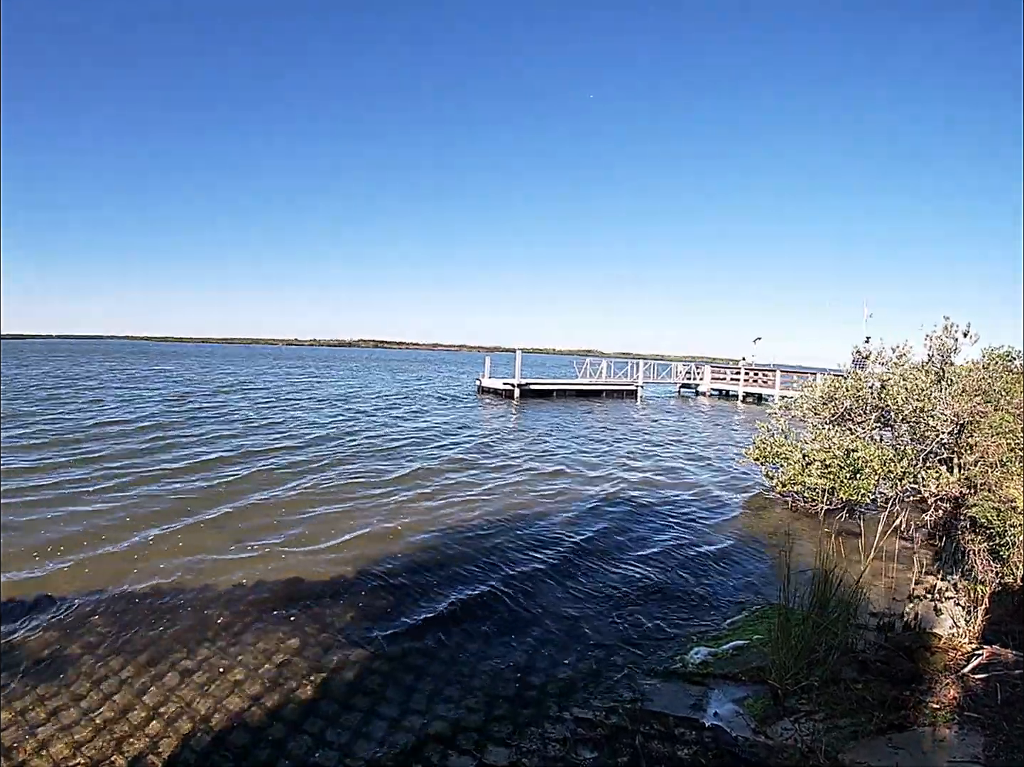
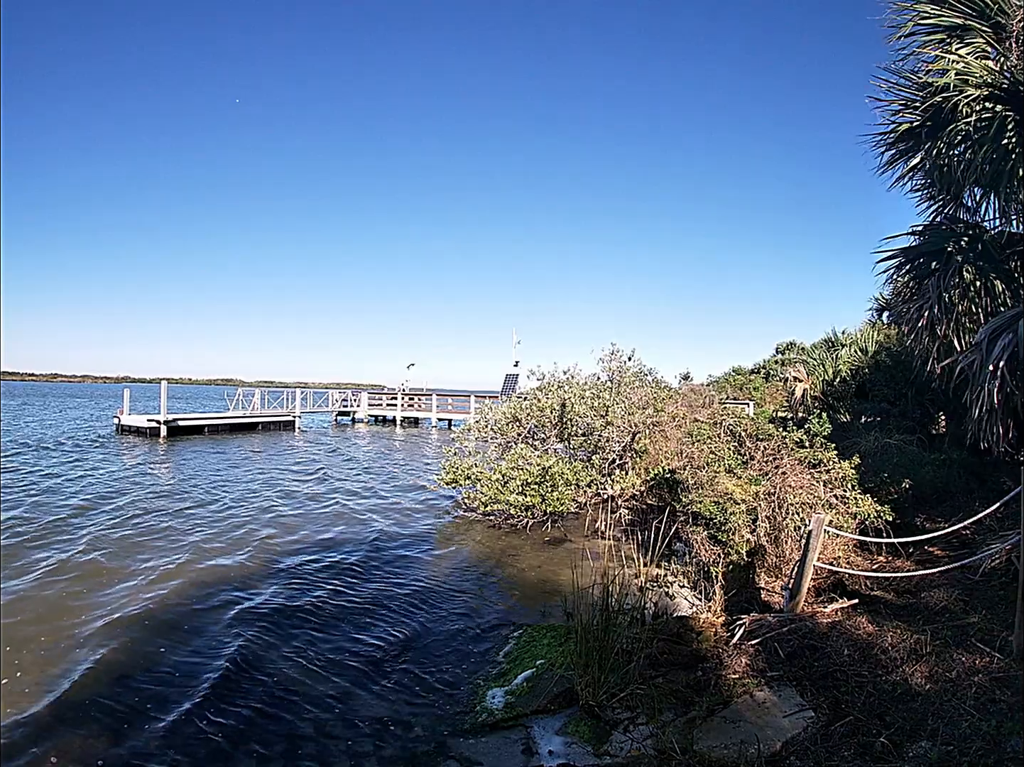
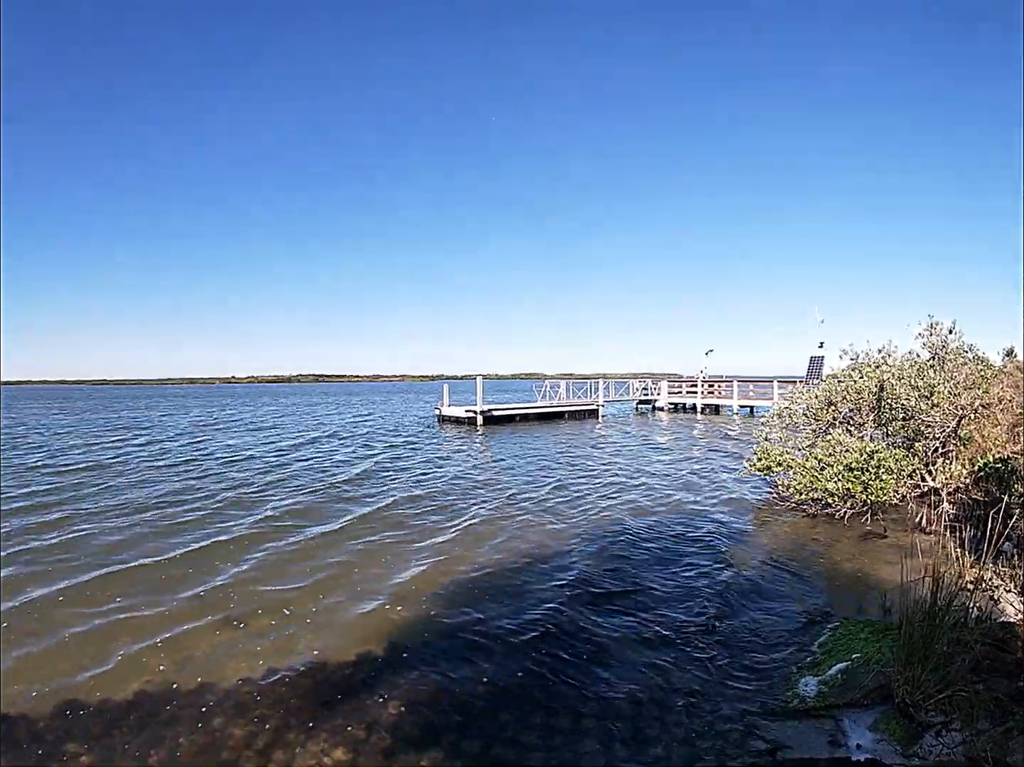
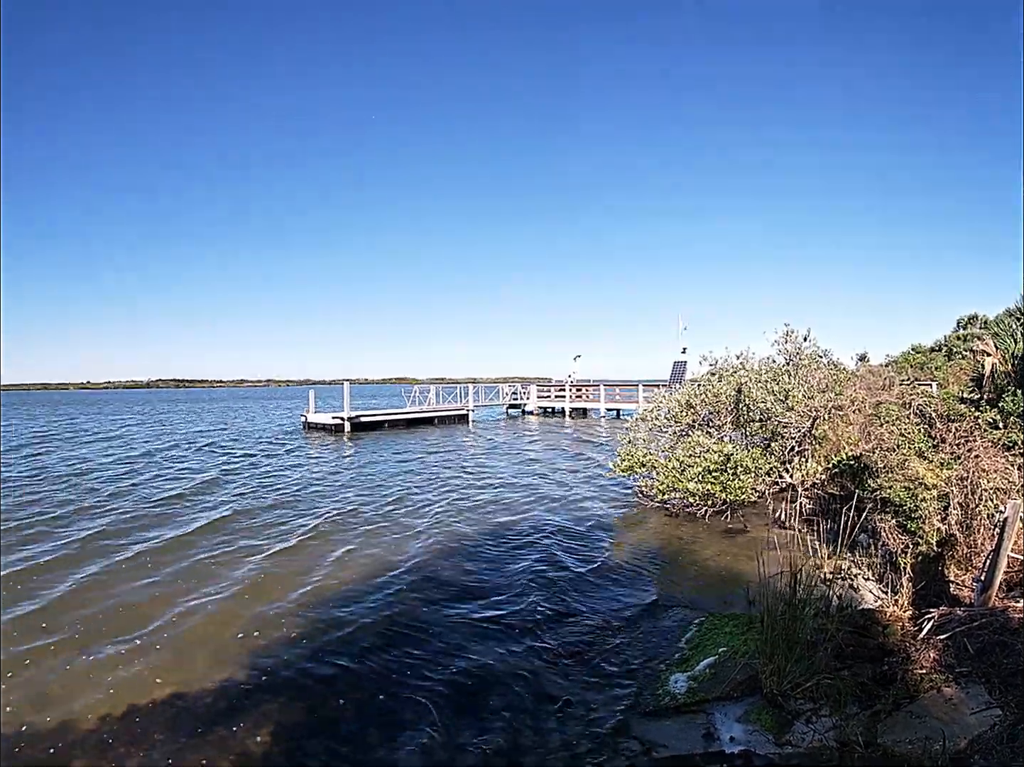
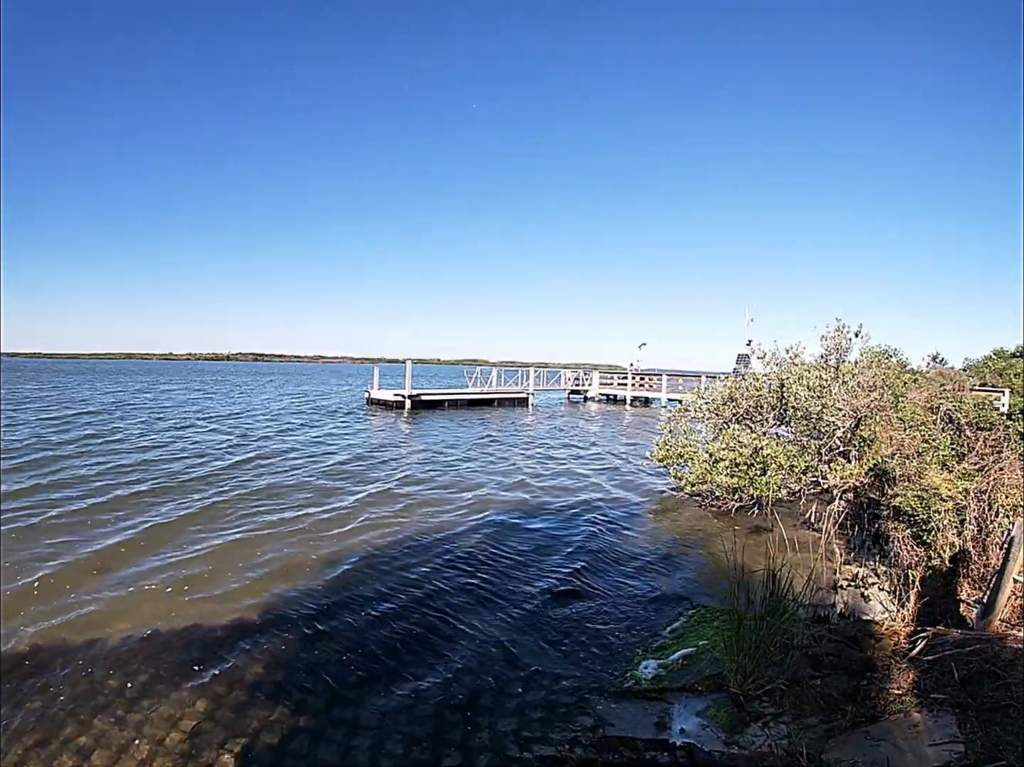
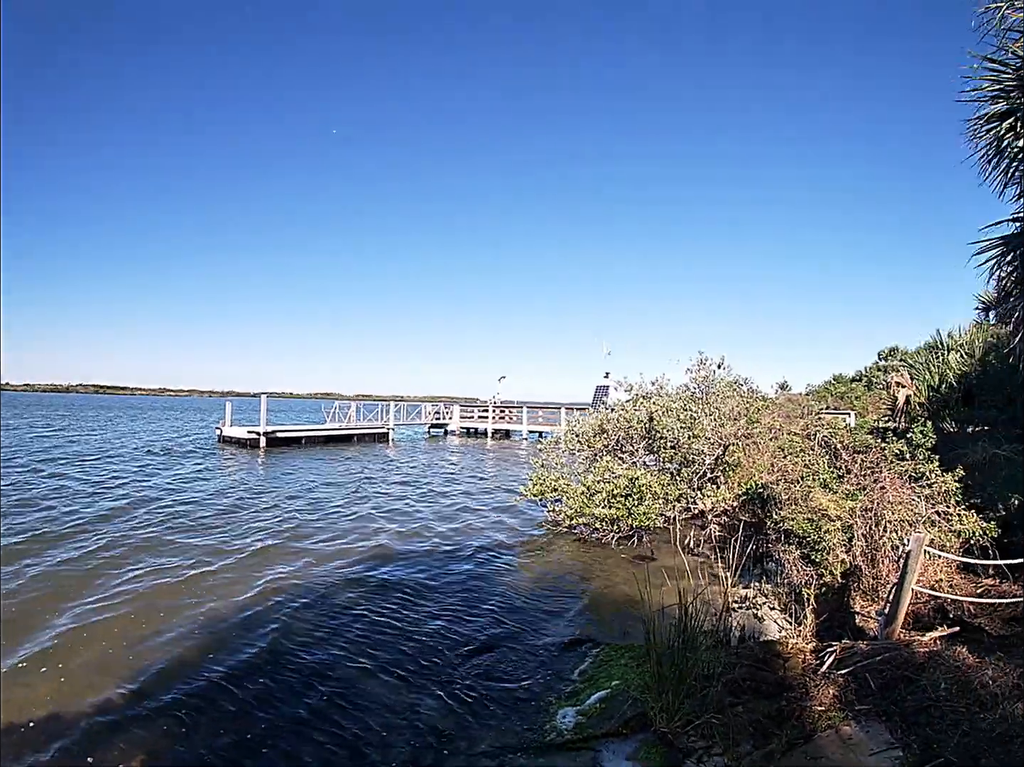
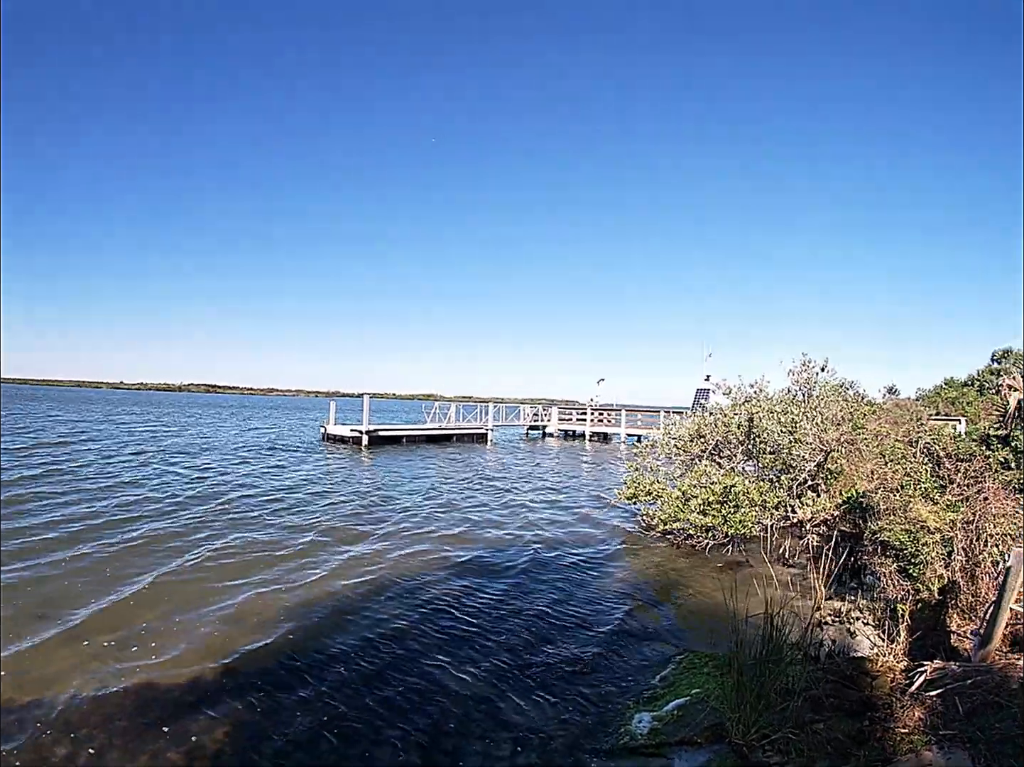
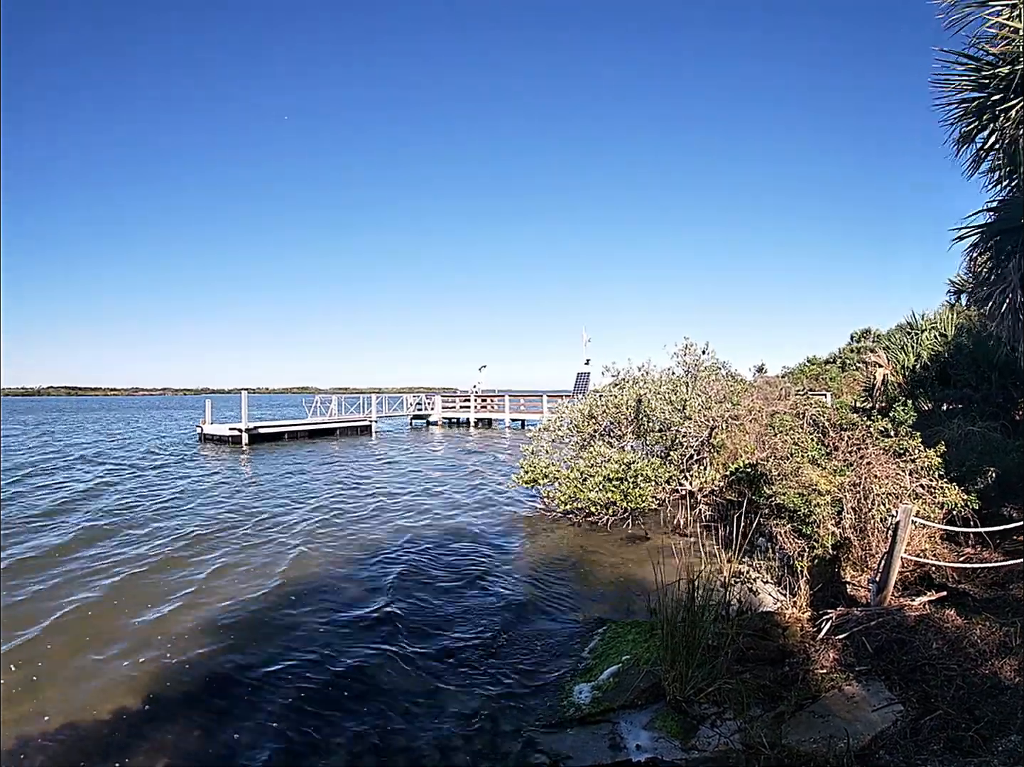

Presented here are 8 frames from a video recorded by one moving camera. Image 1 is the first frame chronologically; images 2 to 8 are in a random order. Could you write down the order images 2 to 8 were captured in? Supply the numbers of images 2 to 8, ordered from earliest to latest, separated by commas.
5, 7, 6, 2, 8, 4, 3
